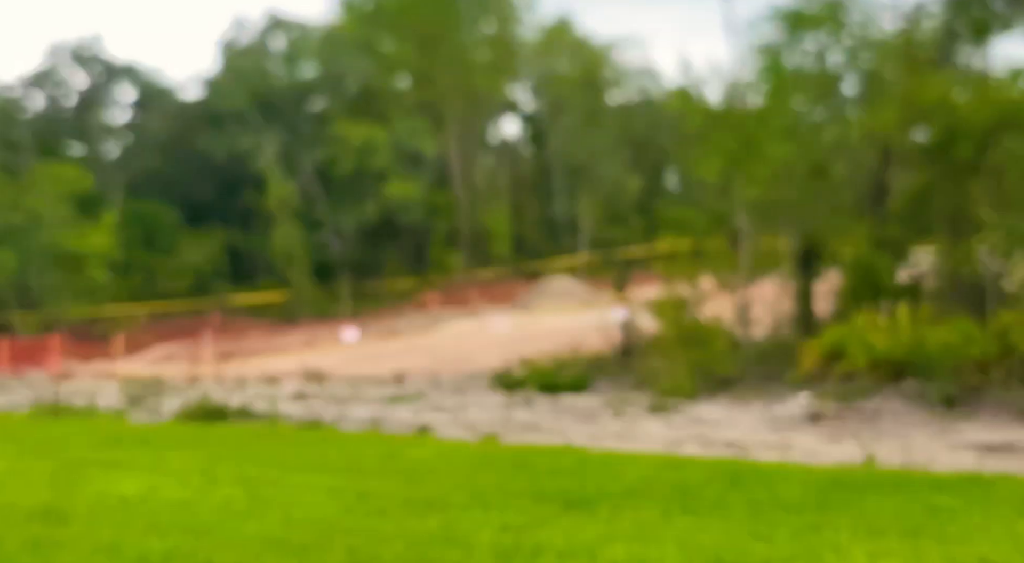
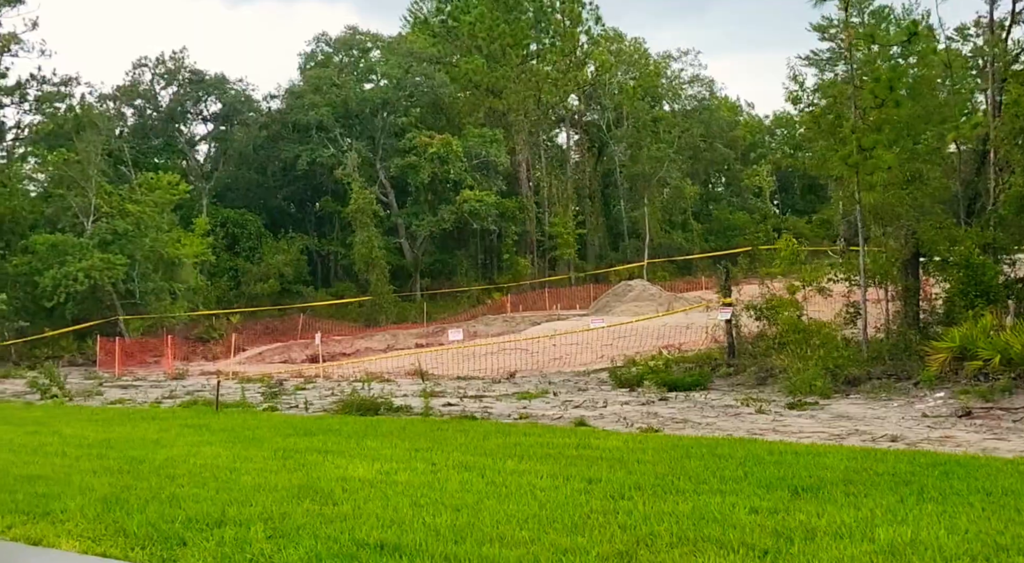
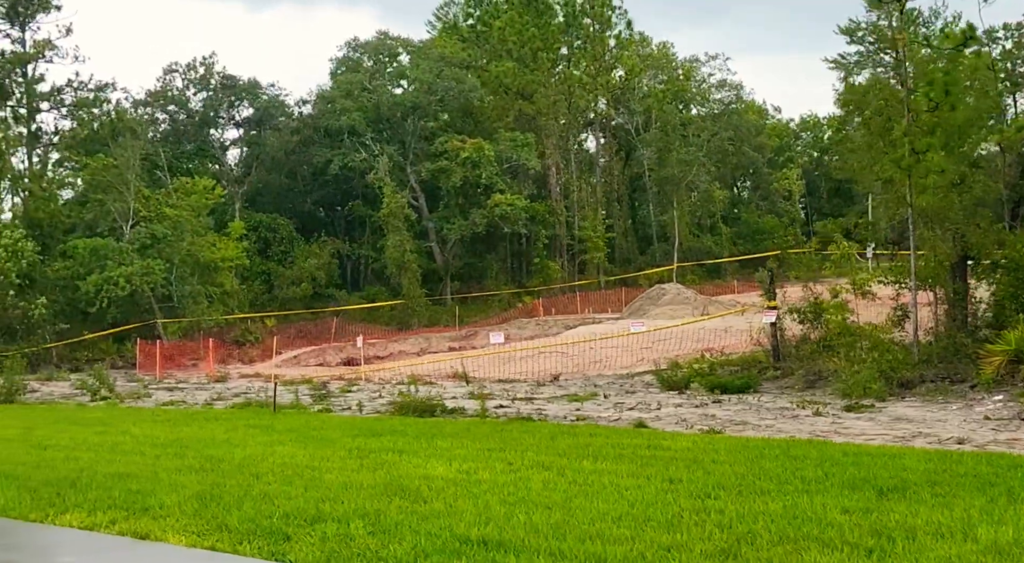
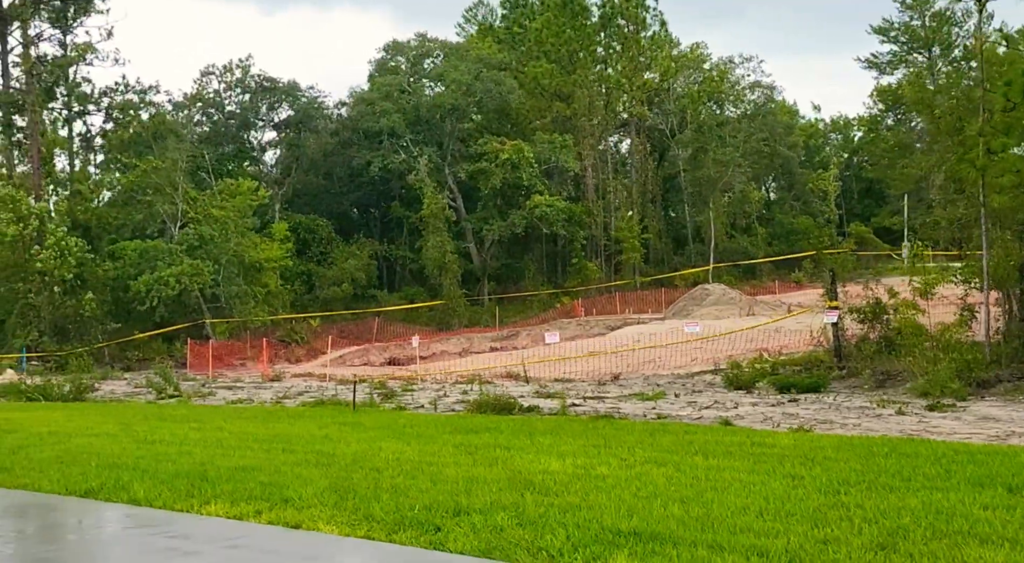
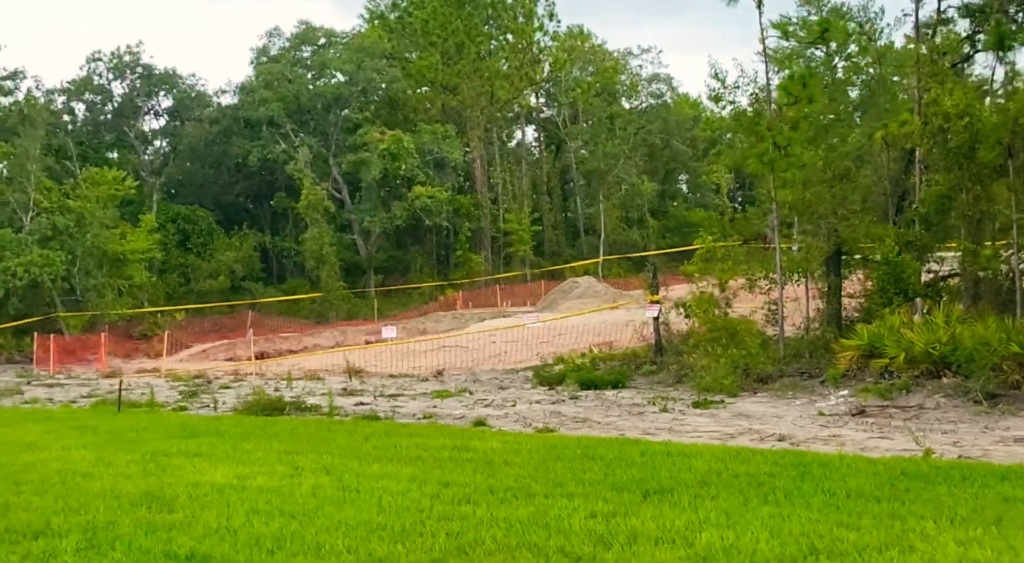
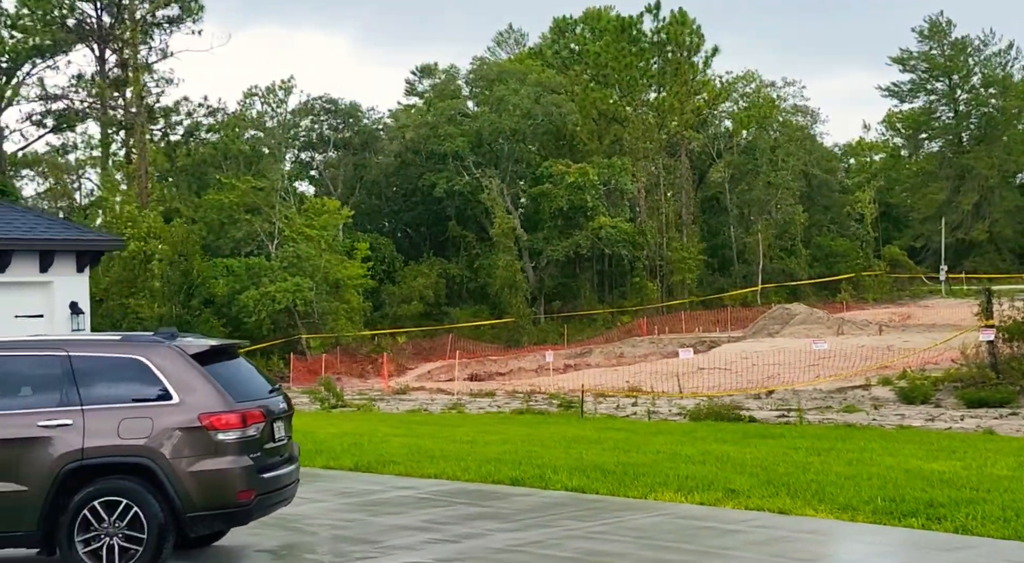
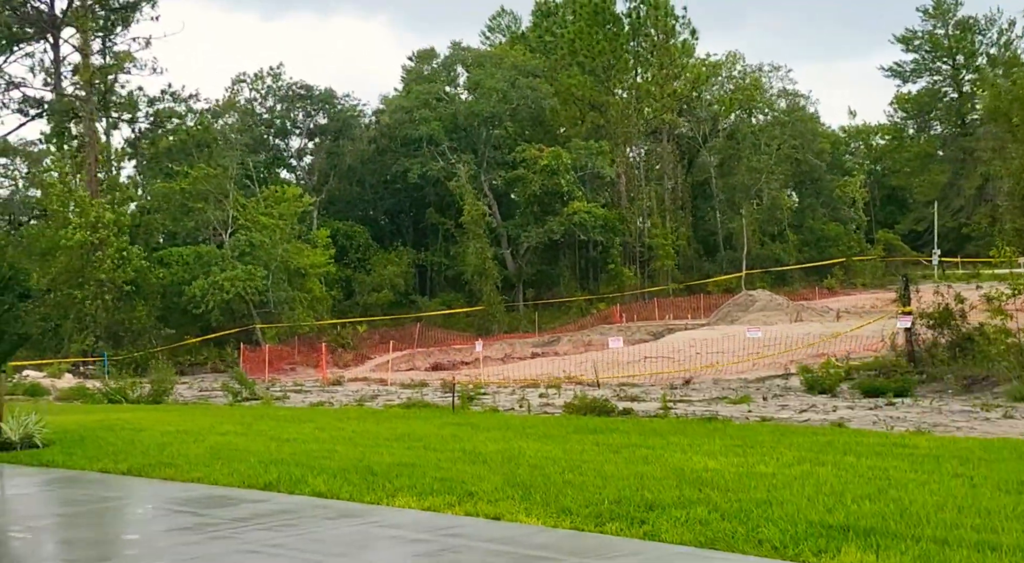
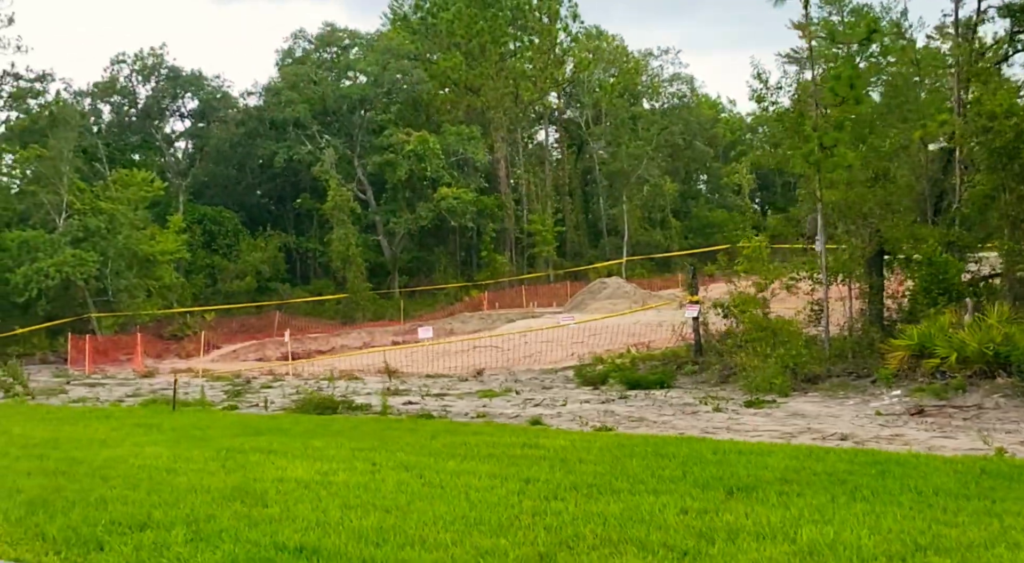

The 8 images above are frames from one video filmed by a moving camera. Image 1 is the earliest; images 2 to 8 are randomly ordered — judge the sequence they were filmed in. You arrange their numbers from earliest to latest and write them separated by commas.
5, 8, 2, 3, 4, 7, 6
